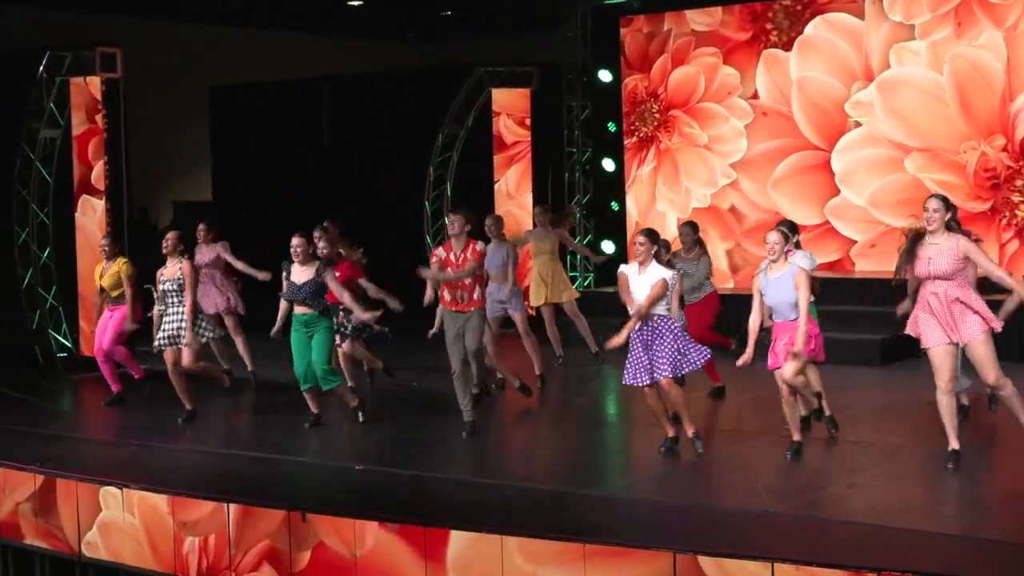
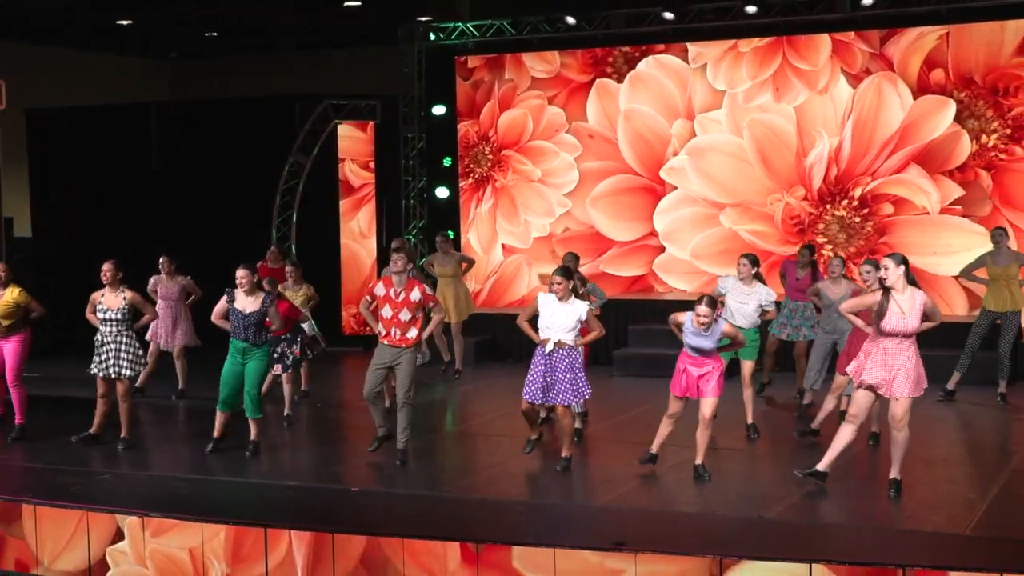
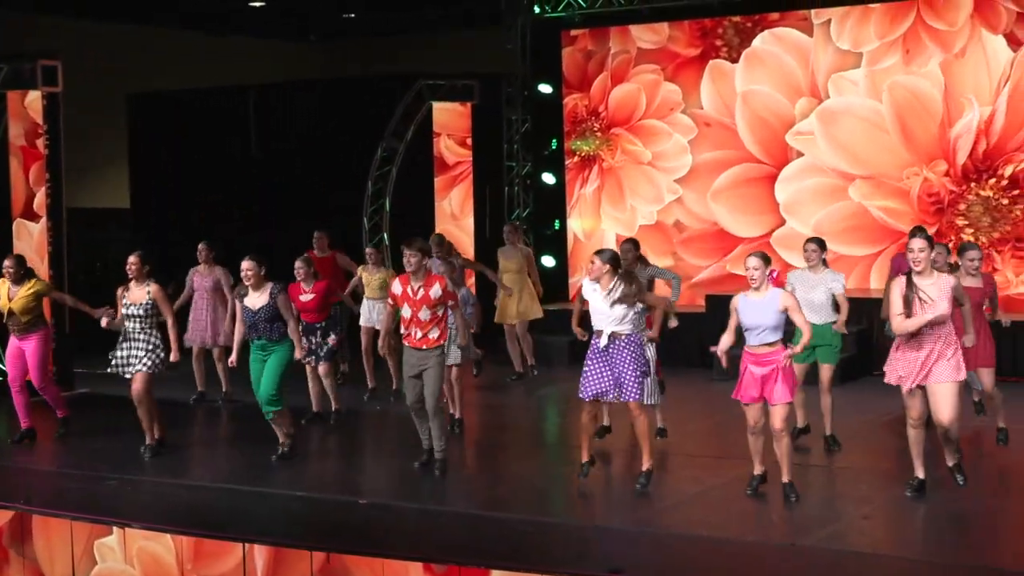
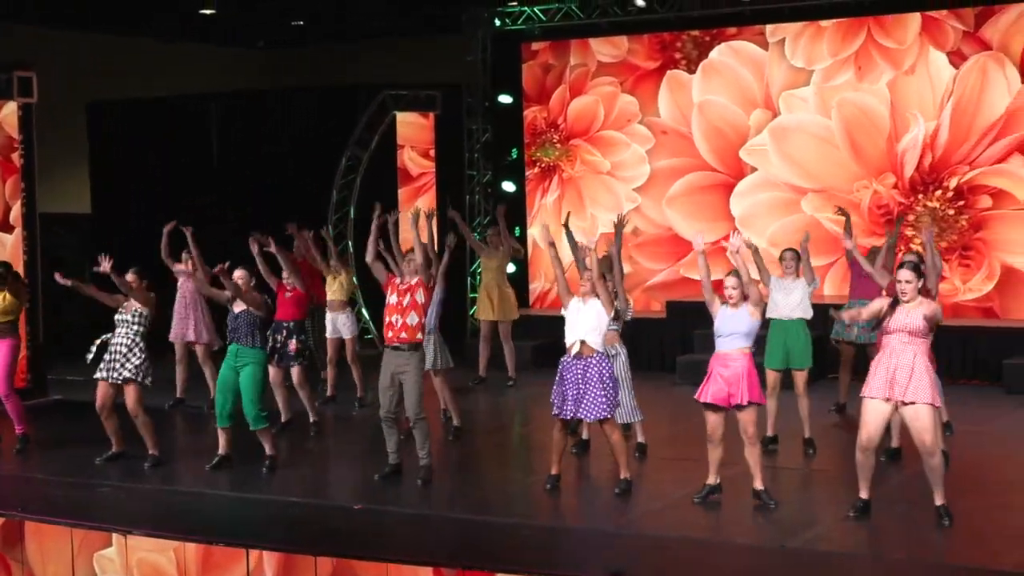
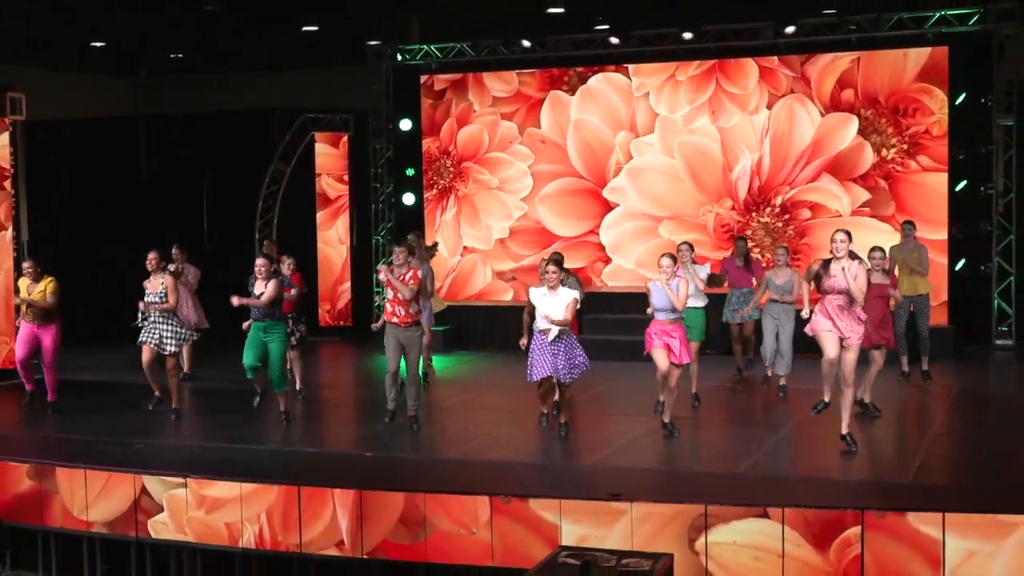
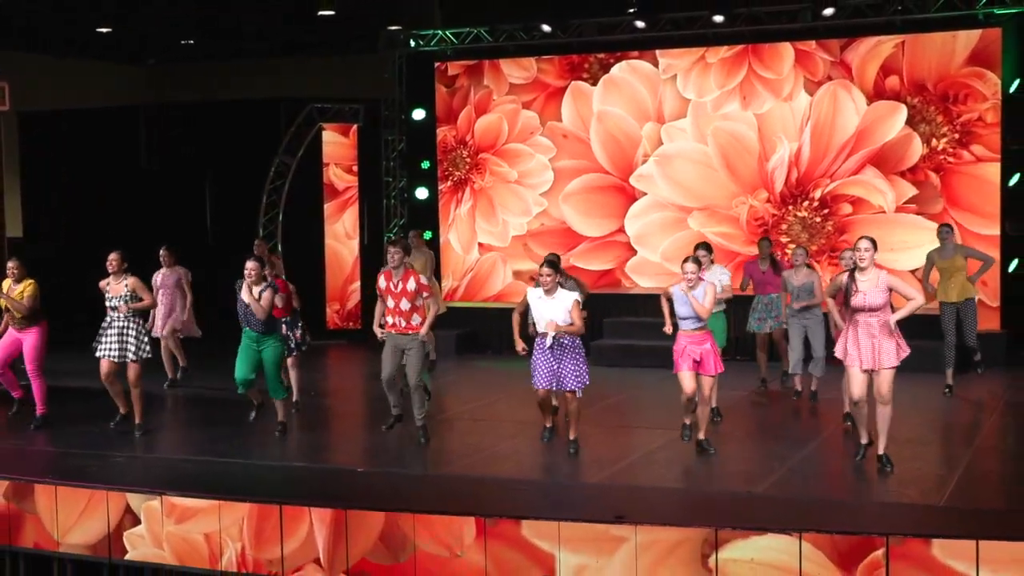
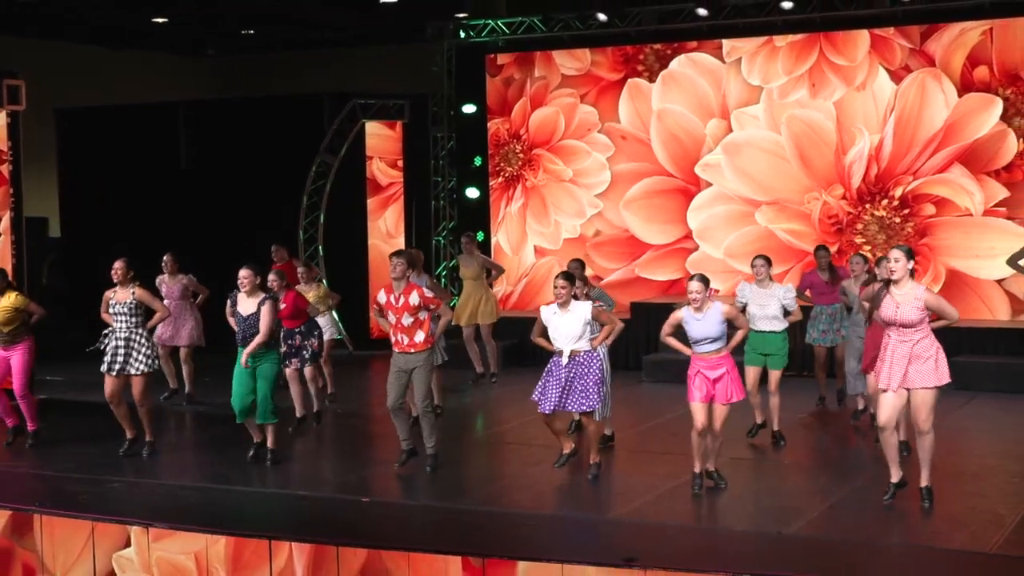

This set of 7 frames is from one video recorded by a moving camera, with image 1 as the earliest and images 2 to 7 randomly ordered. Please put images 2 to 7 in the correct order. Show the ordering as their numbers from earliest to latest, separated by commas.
3, 4, 7, 2, 6, 5
